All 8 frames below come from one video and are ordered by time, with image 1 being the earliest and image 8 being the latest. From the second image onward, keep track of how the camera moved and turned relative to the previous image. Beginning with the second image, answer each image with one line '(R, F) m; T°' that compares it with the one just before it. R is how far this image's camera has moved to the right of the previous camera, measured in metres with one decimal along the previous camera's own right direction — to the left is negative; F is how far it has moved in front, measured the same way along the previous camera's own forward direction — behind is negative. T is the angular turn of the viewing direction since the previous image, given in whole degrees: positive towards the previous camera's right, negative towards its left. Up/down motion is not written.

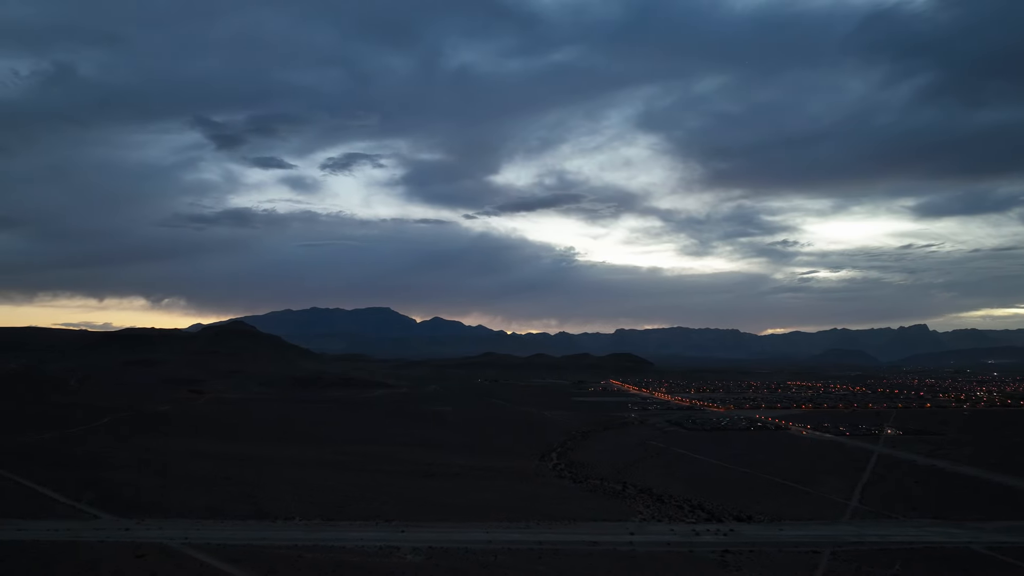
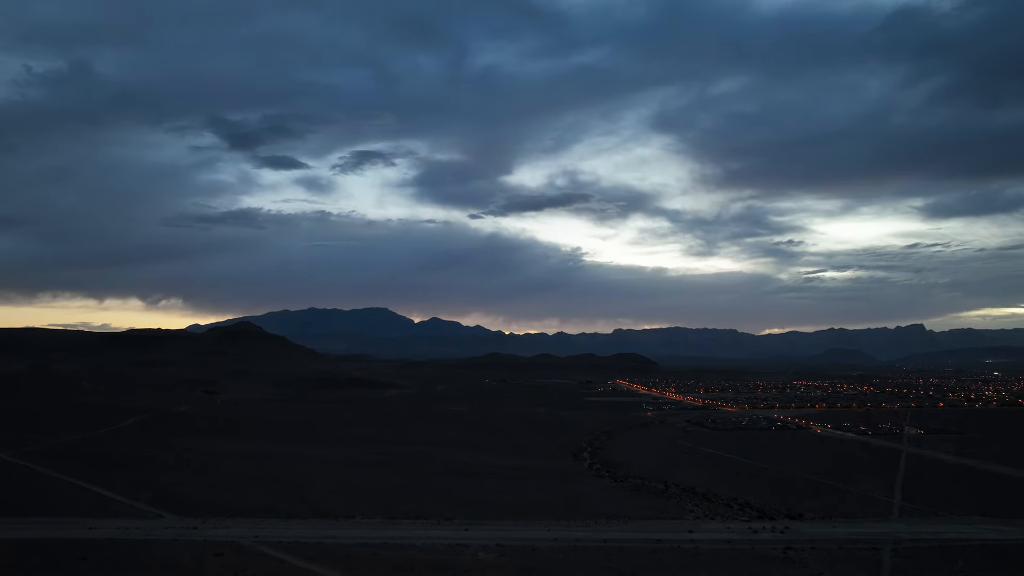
(-2.1, -0.2) m; 0°
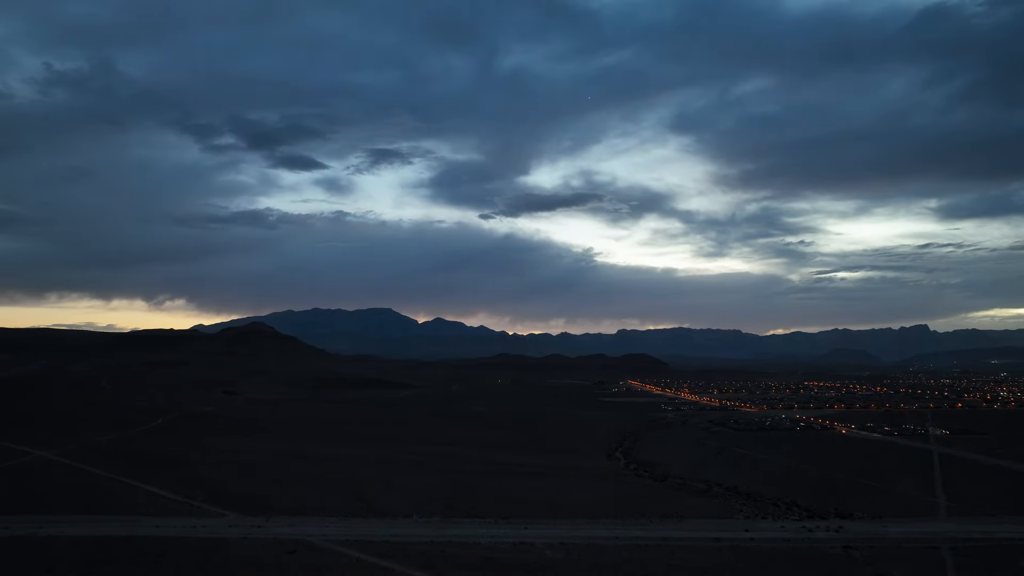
(-1.8, -0.2) m; 0°
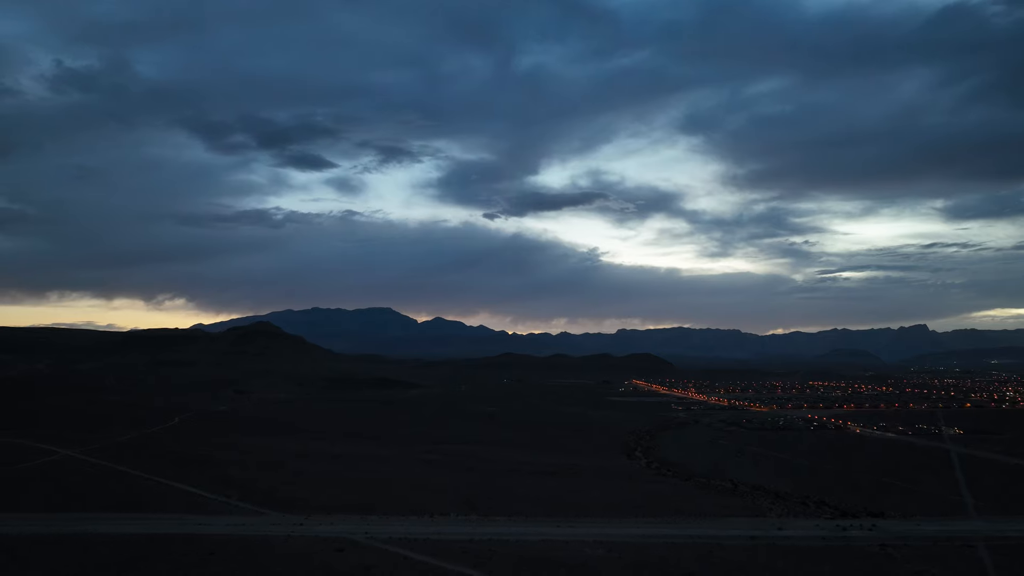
(-1.3, -0.1) m; 0°
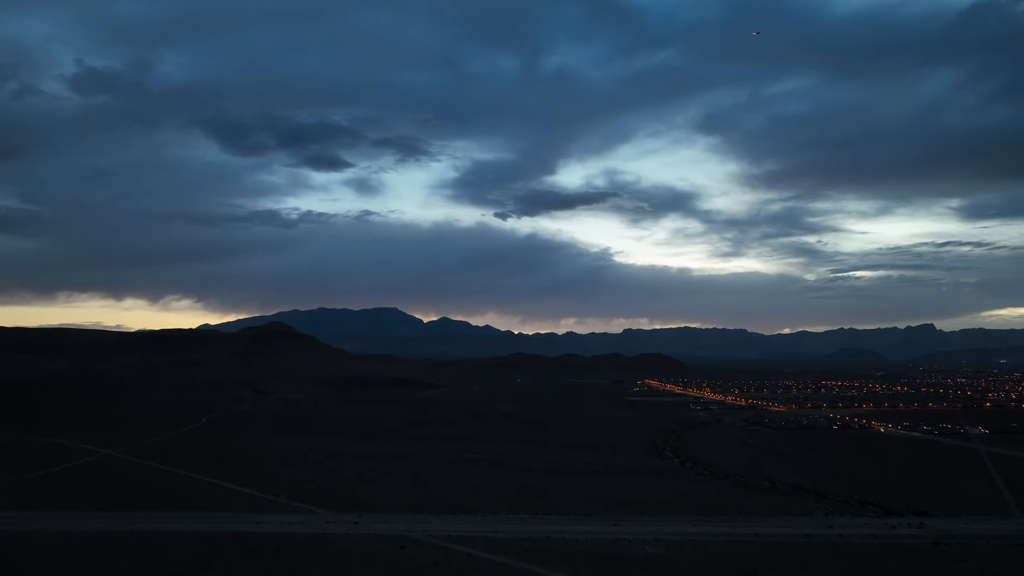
(-1.6, -0.2) m; 0°
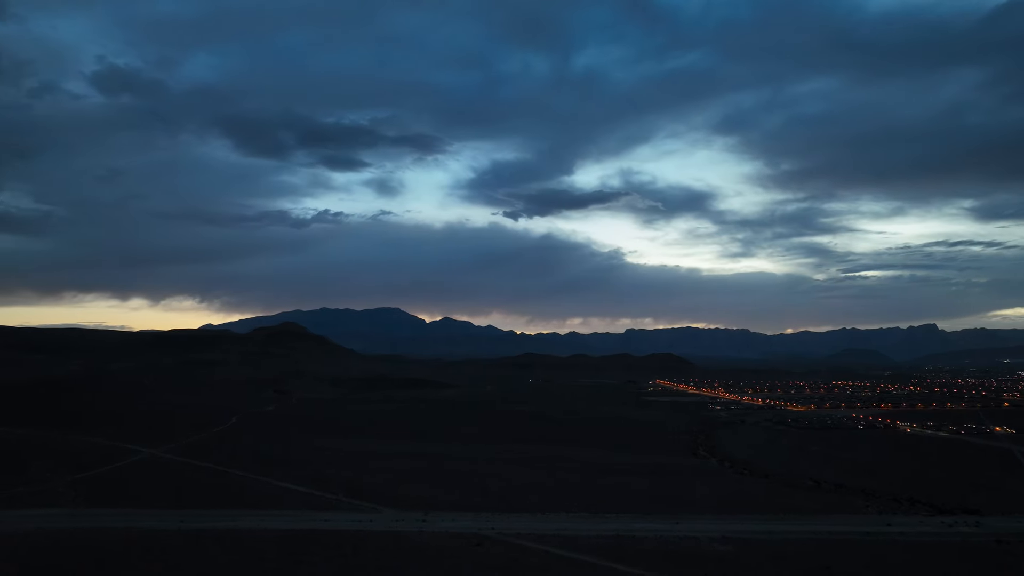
(-2.1, -0.2) m; 0°
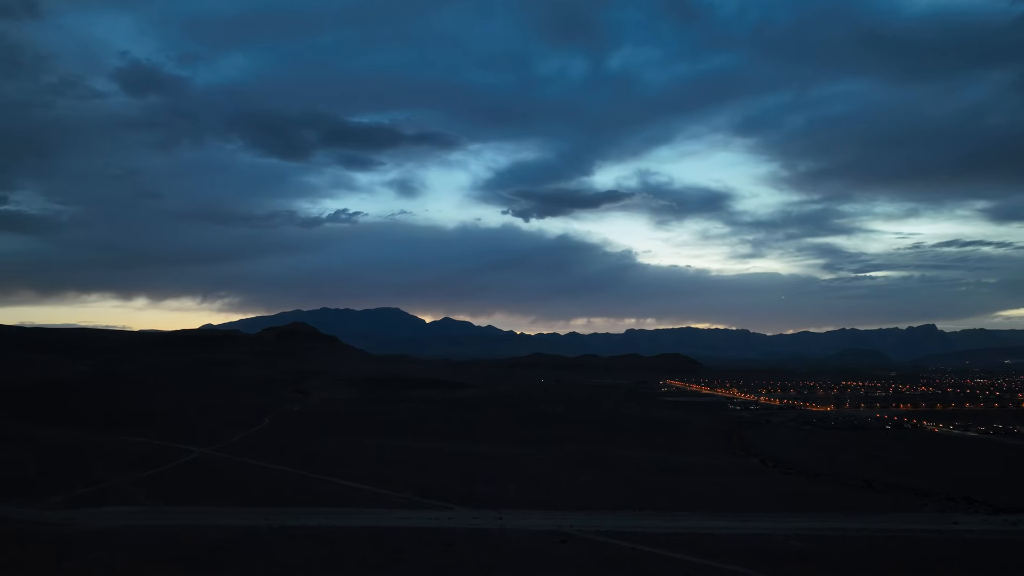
(-2.5, -0.3) m; 0°
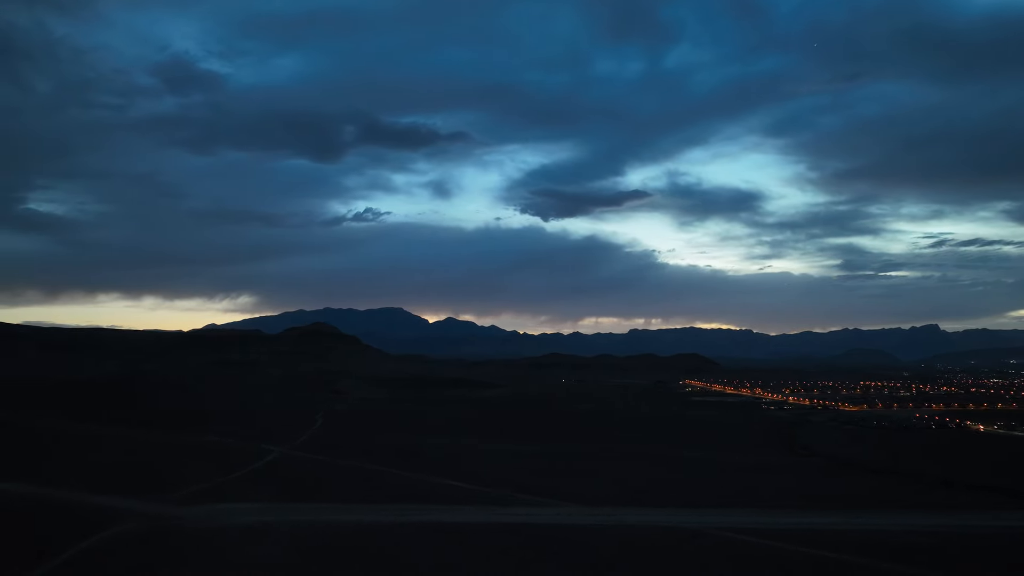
(-3.9, -0.4) m; 0°
